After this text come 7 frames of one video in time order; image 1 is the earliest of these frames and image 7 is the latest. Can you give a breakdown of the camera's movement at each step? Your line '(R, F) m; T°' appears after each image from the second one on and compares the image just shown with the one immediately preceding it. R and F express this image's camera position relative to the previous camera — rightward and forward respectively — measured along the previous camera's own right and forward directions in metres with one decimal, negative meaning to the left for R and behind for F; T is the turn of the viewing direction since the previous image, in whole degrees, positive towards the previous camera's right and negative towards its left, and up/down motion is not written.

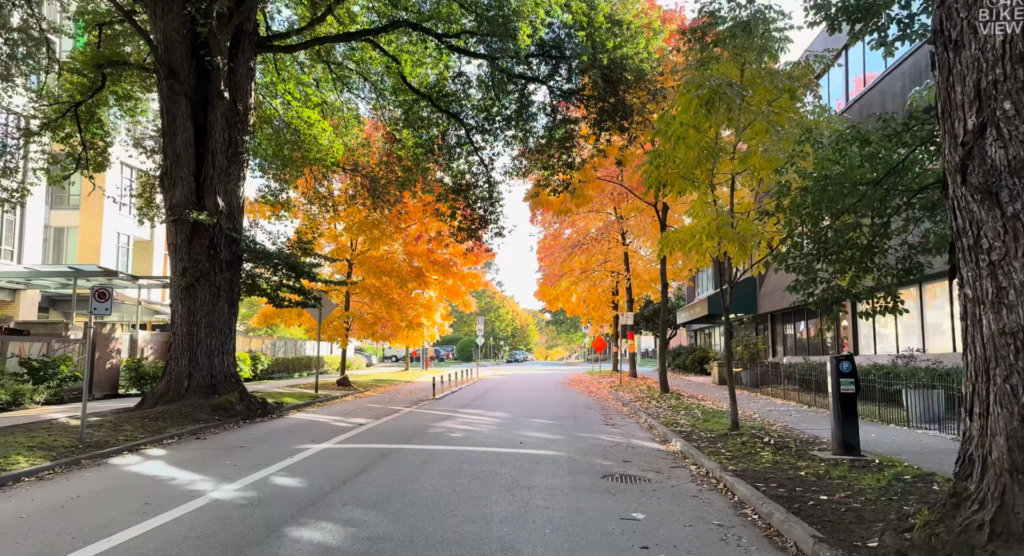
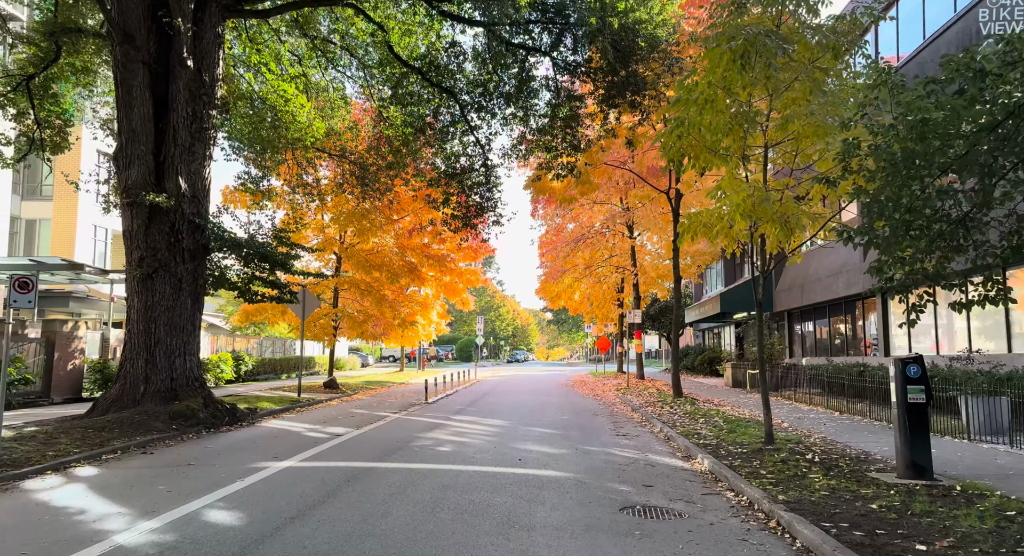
(0.0, +1.5) m; 0°
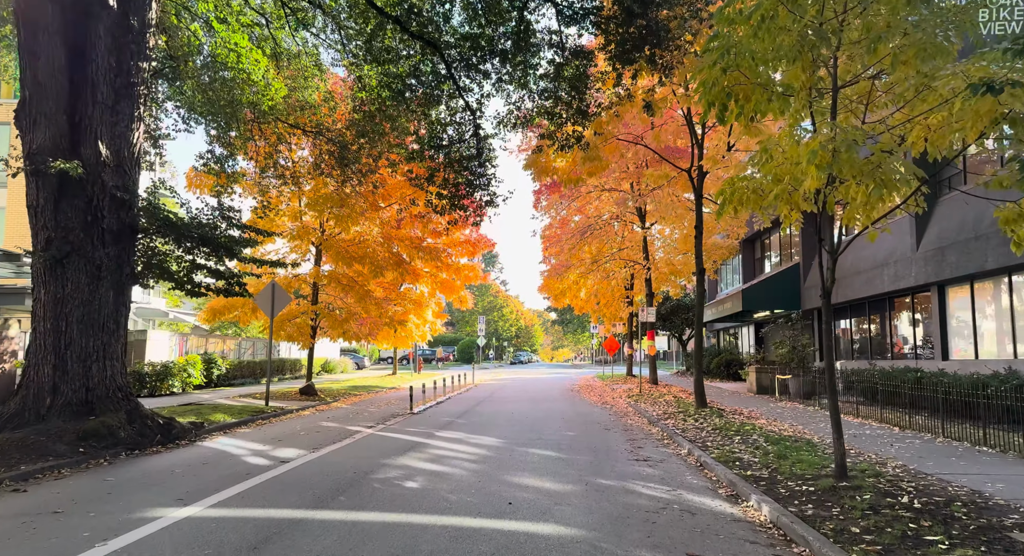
(+0.2, +2.2) m; 0°
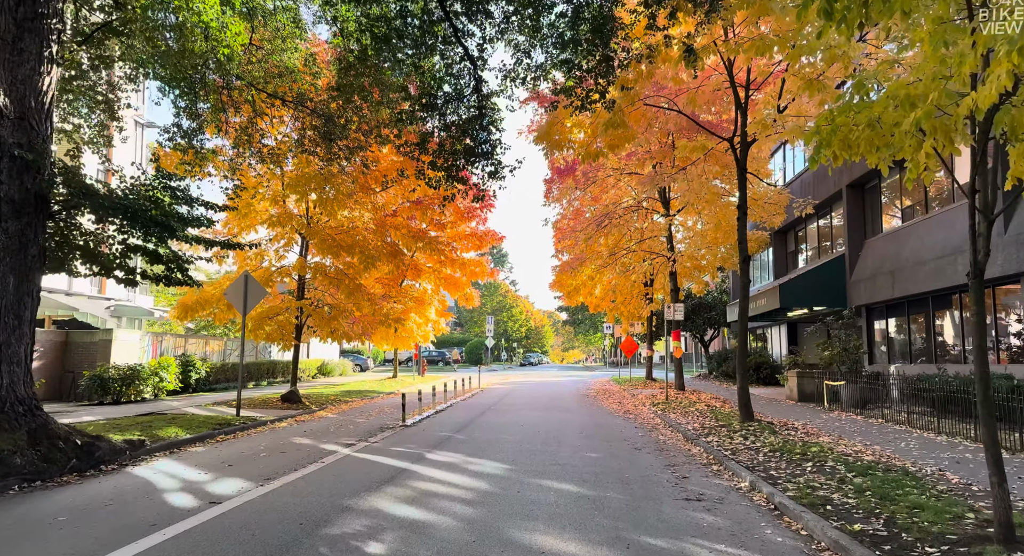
(0.0, +2.1) m; -1°
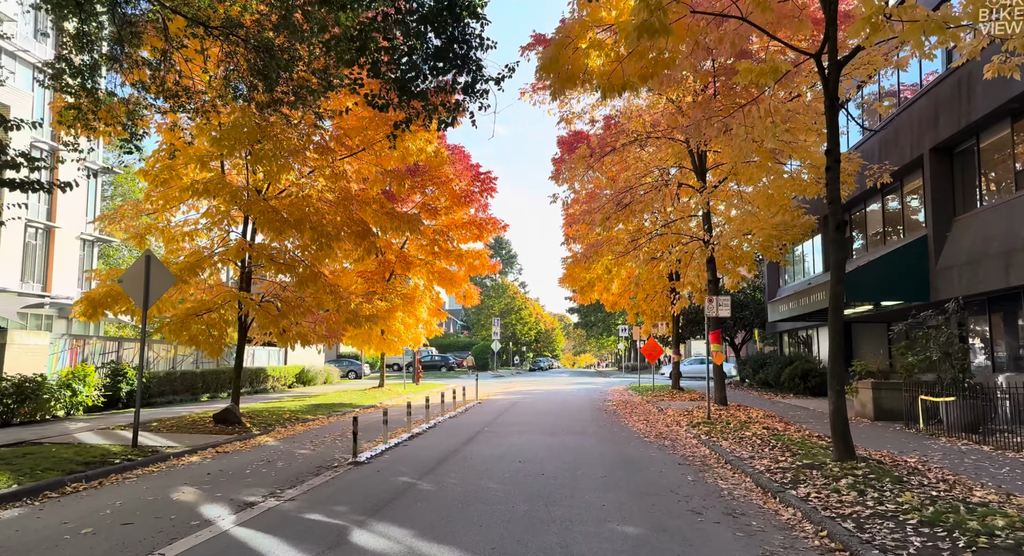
(+0.2, +3.6) m; -1°
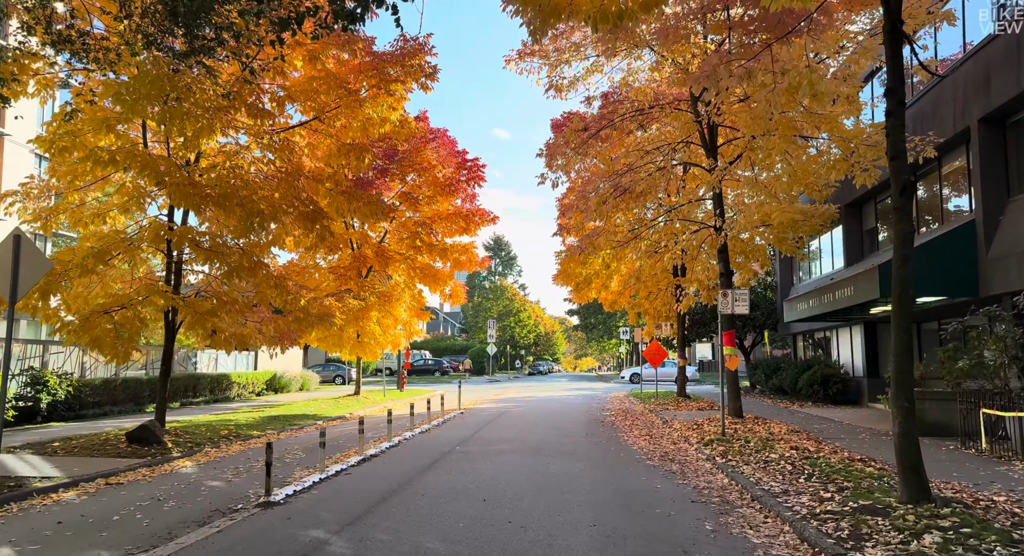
(+0.4, +2.1) m; 0°
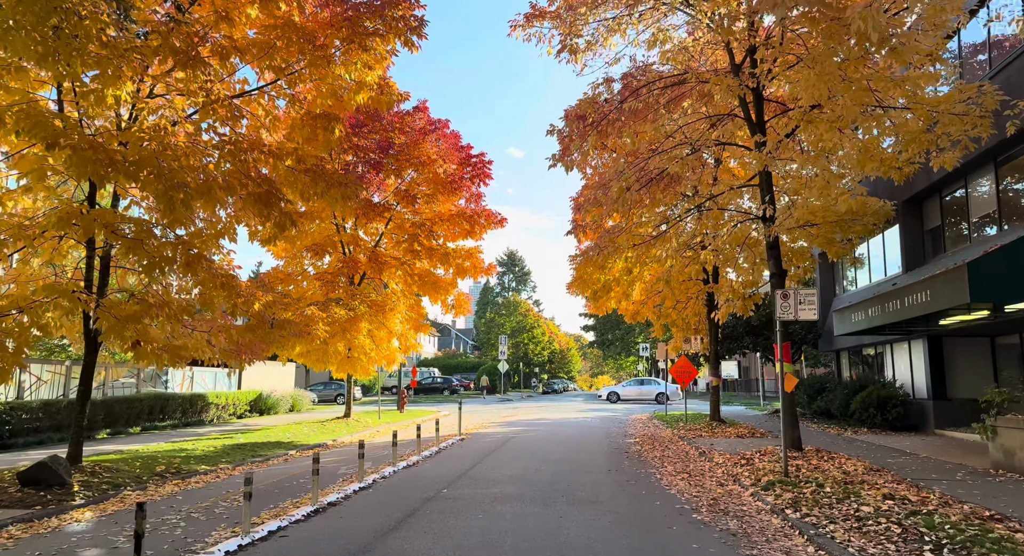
(+0.2, +2.3) m; -1°
